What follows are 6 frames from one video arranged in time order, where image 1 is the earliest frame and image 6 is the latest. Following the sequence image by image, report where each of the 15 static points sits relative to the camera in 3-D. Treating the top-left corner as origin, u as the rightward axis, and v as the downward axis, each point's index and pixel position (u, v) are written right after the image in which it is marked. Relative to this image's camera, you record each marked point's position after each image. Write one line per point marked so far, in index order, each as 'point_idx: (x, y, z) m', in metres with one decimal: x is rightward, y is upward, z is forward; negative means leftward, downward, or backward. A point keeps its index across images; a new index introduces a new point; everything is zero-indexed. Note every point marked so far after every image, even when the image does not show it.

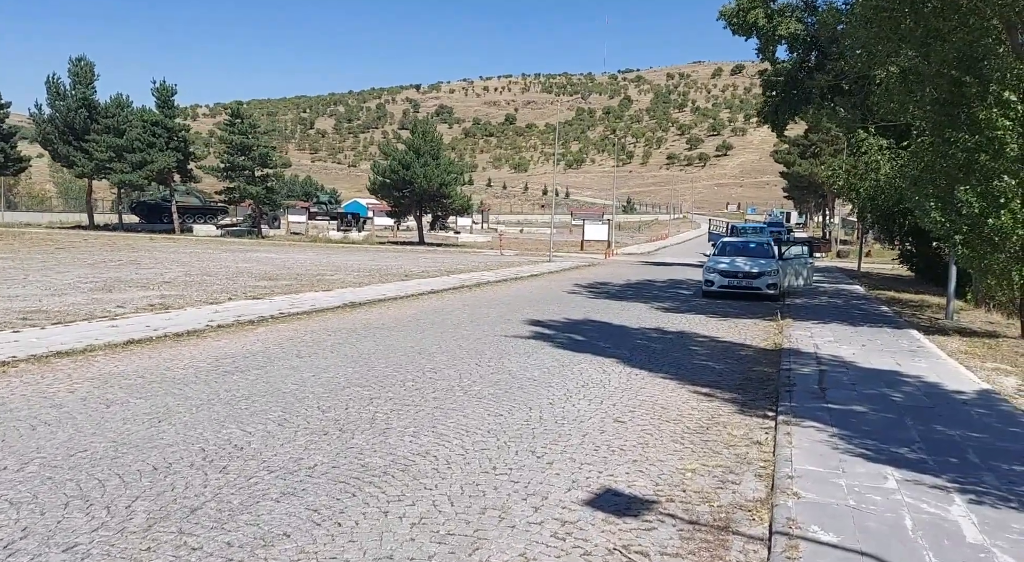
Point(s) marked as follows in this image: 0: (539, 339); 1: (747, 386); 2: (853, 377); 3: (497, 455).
0: (+0.4, -0.9, +11.0) m
1: (+2.6, -1.2, +8.0) m
2: (+4.1, -1.2, +8.5) m
3: (-0.1, -1.3, +5.1) m
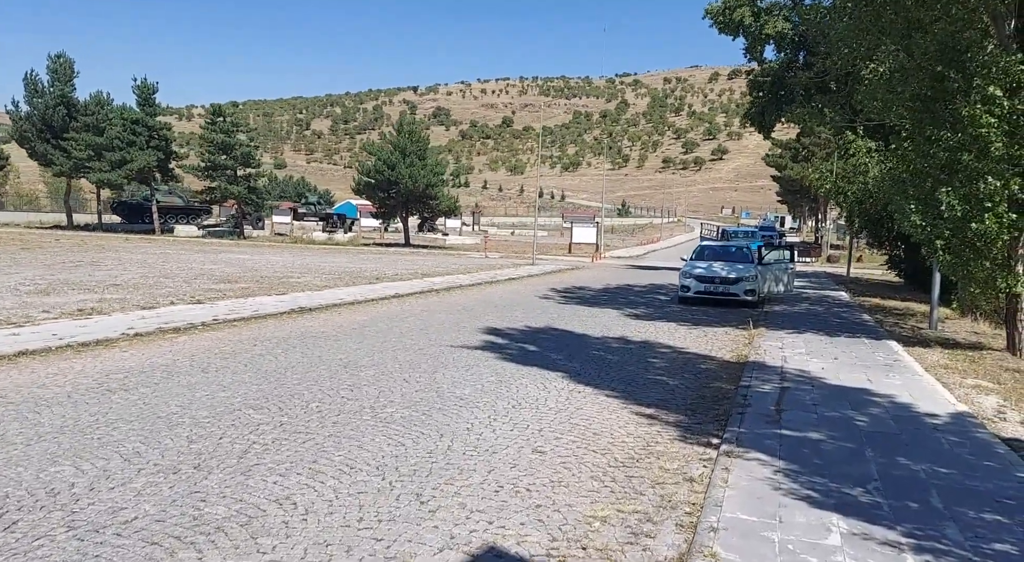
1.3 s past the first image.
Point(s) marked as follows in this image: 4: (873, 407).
0: (-0.4, -1.0, +10.1) m
1: (+1.9, -1.3, +7.2) m
2: (+3.3, -1.3, +7.7) m
3: (-0.8, -1.3, +4.3) m
4: (+3.7, -1.3, +7.3) m
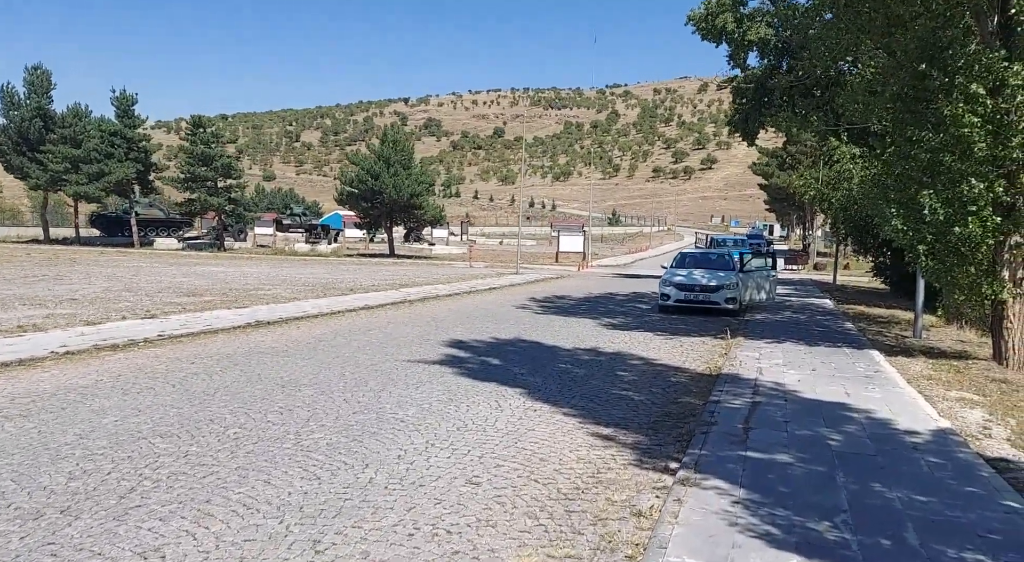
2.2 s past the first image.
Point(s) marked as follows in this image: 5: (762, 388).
0: (-0.9, -1.1, +9.6) m
1: (+1.4, -1.4, +6.6) m
2: (+2.8, -1.3, +7.2) m
3: (-1.3, -1.4, +3.7) m
4: (+3.2, -1.4, +6.8) m
5: (+3.0, -1.3, +8.4) m
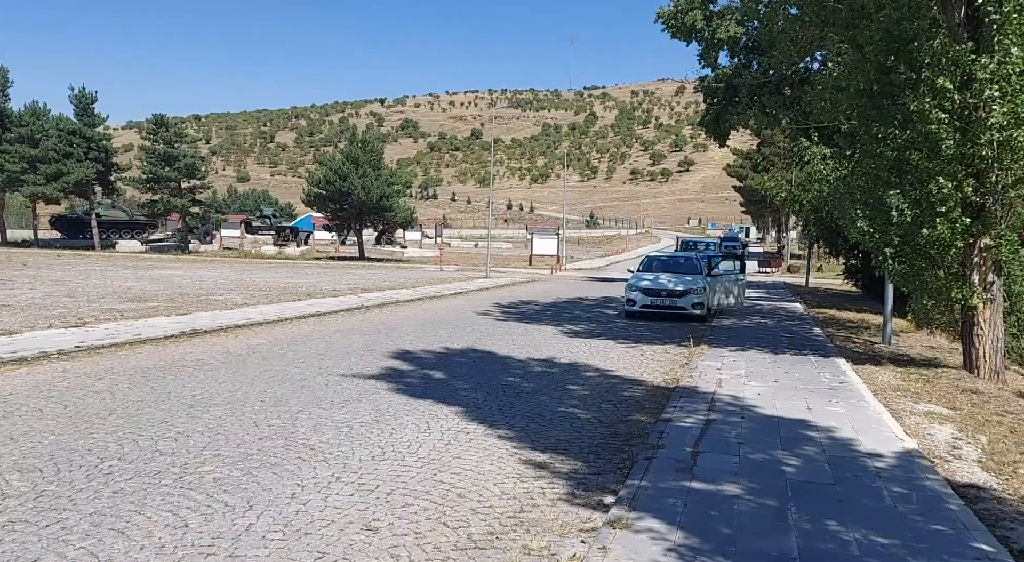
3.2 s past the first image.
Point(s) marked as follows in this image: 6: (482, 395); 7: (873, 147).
0: (-1.6, -1.2, +8.9) m
1: (+0.8, -1.4, +6.0) m
2: (+2.2, -1.4, +6.6) m
3: (-1.8, -1.5, +3.0) m
4: (+2.6, -1.4, +6.2) m
5: (+2.3, -1.3, +7.8) m
6: (-0.3, -1.3, +8.1) m
7: (+5.5, +2.0, +10.8) m
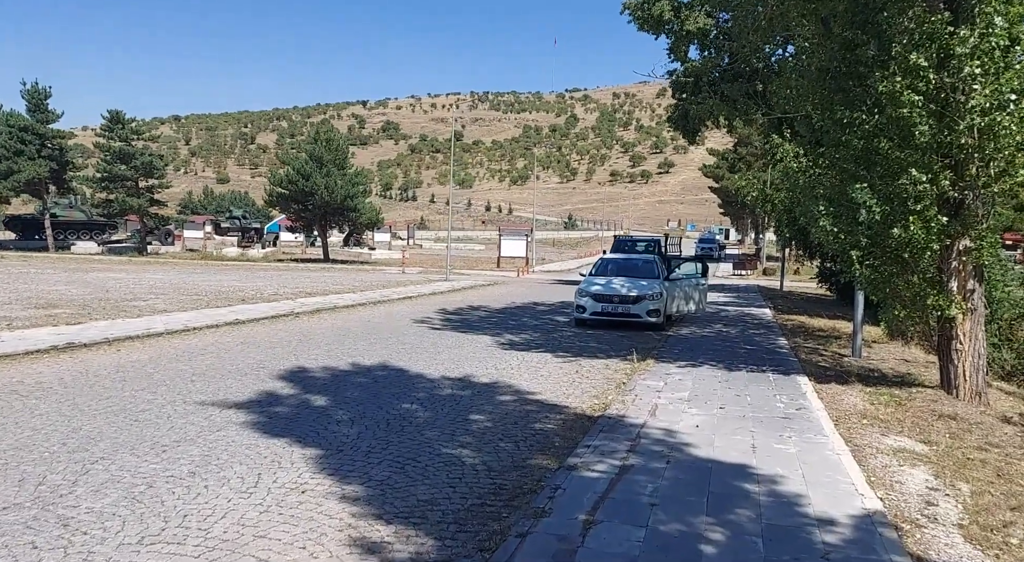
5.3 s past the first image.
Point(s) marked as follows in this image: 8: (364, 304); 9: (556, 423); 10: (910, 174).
0: (-2.7, -1.3, +7.4) m
1: (-0.3, -1.5, +4.5) m
2: (+1.1, -1.5, +5.2) m
3: (-2.8, -1.5, +1.5) m
4: (+1.6, -1.5, +4.8) m
5: (+1.2, -1.4, +6.4) m
6: (-1.4, -1.4, +6.6) m
7: (+4.3, +1.9, +9.4) m
8: (-4.1, -0.6, +19.5) m
9: (+0.4, -1.4, +7.1) m
10: (+4.6, +1.3, +8.3) m
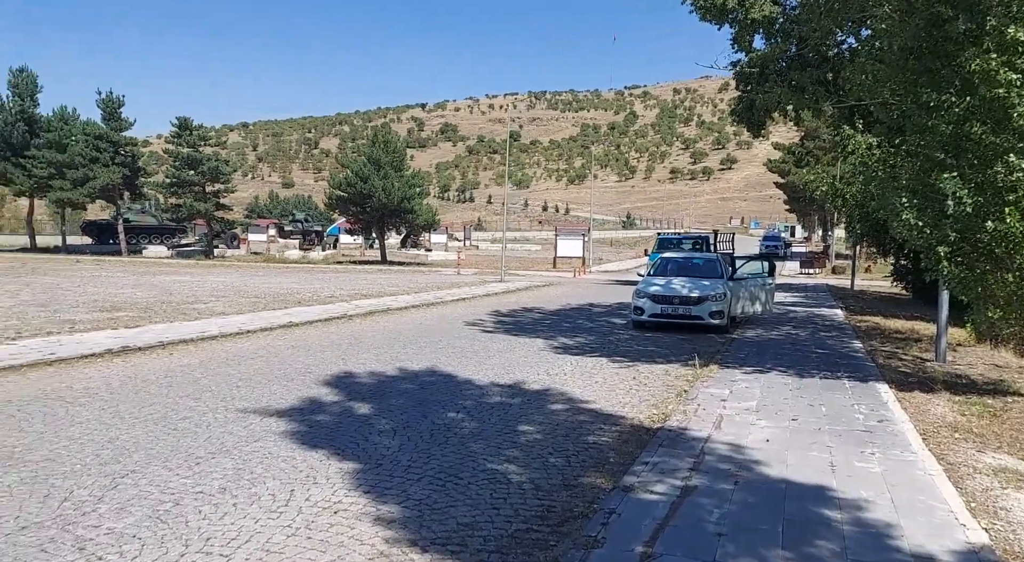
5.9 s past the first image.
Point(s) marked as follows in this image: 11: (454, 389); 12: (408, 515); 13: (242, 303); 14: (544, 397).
0: (-2.2, -1.3, +7.1) m
1: (0.0, -1.5, +4.1) m
2: (+1.4, -1.5, +4.6) m
3: (-2.8, -1.6, +1.2) m
4: (+1.8, -1.5, +4.2) m
5: (+1.6, -1.4, +5.8) m
6: (-1.0, -1.4, +6.2) m
7: (+5.0, +1.9, +8.6) m
8: (-2.6, -0.7, +19.4) m
9: (+0.9, -1.4, +6.6) m
10: (+5.2, +1.3, +7.4) m
11: (-0.7, -1.3, +8.5) m
12: (-0.7, -1.5, +4.6) m
13: (-7.3, -0.6, +19.2) m
14: (+0.4, -1.3, +8.2) m
